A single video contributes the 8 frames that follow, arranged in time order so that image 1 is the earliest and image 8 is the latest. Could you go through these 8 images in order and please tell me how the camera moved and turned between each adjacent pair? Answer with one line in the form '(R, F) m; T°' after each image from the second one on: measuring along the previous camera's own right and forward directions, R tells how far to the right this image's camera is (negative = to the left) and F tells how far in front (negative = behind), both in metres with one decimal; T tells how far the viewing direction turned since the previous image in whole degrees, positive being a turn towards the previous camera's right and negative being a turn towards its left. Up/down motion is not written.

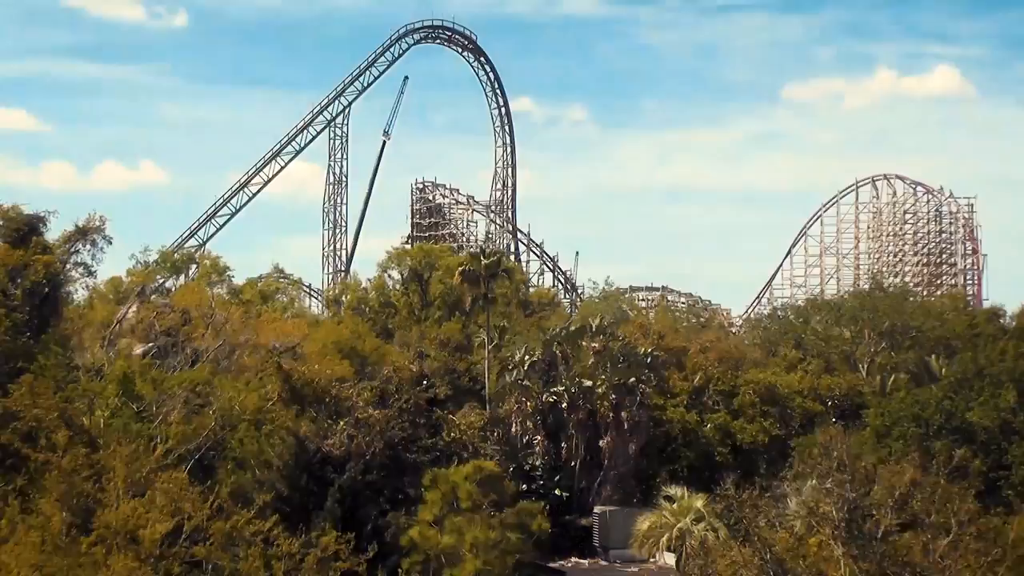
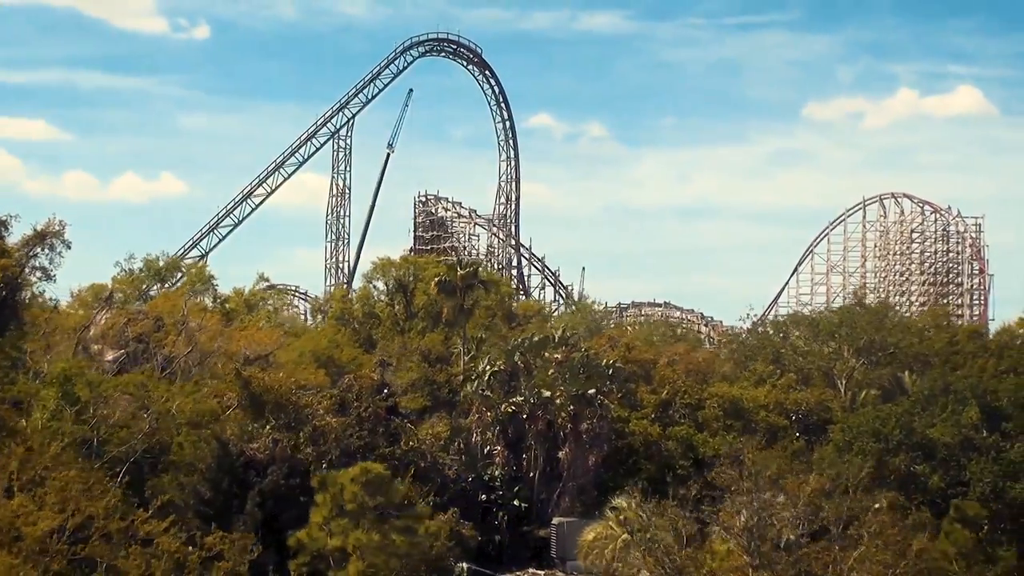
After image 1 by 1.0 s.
(+0.8, +0.1) m; -1°
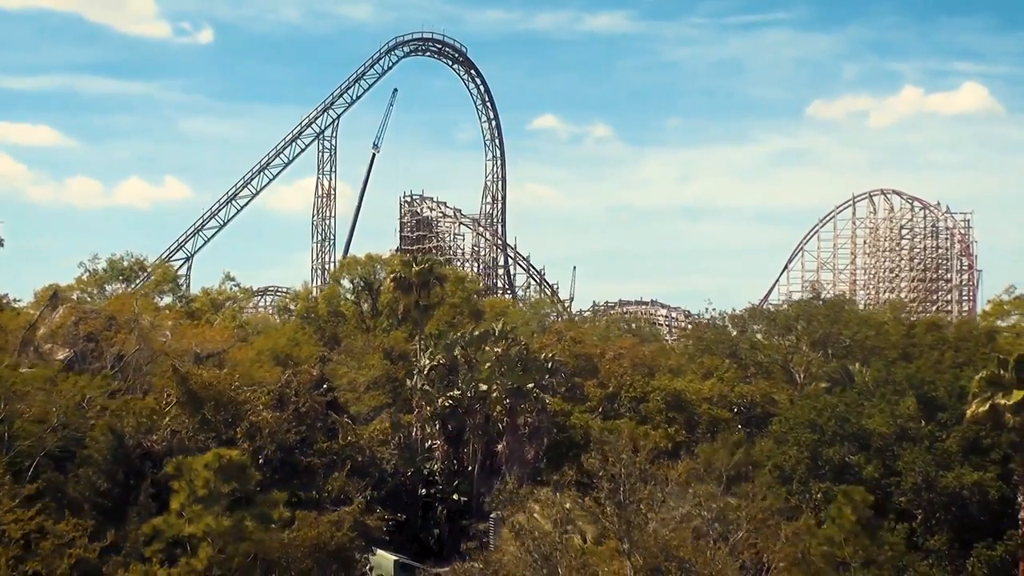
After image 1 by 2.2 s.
(+1.0, 0.0) m; 0°
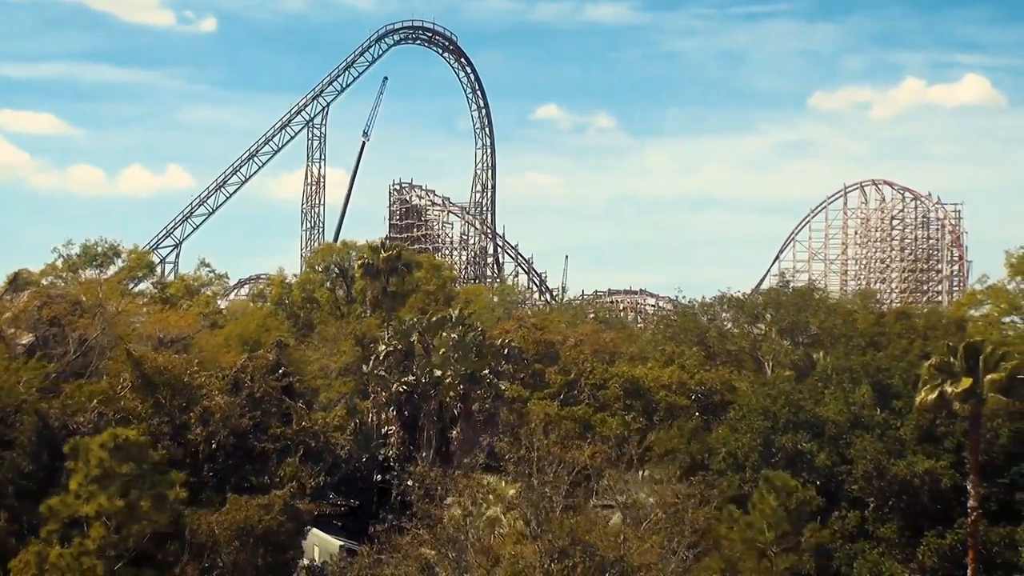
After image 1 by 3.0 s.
(+0.6, +0.1) m; 0°
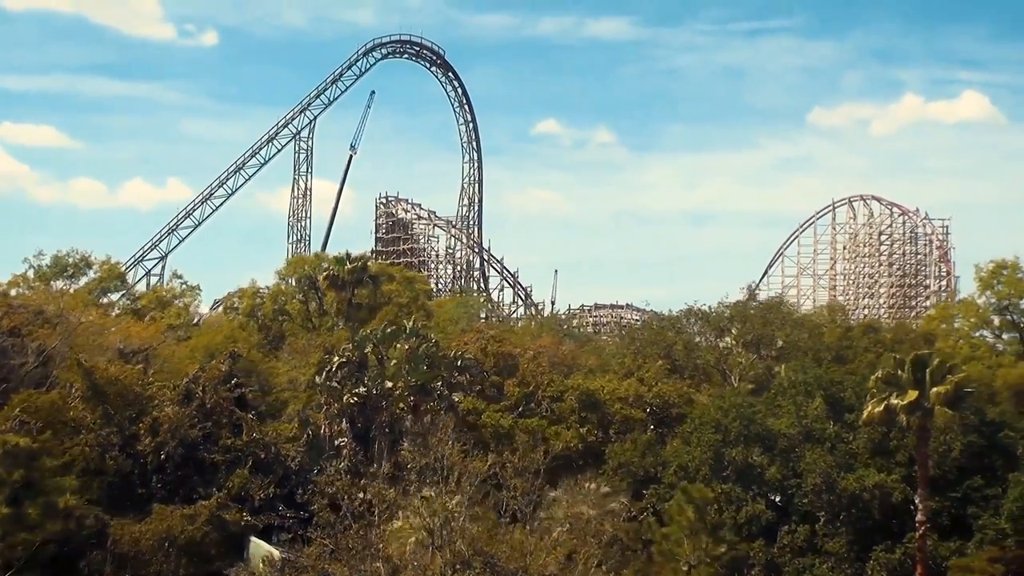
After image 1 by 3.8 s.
(+0.6, +0.1) m; 0°
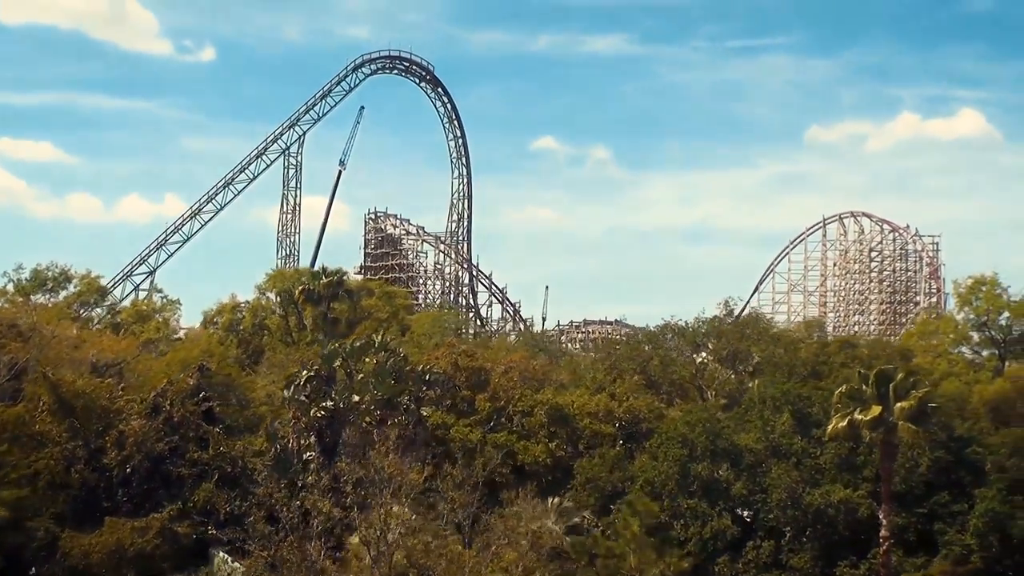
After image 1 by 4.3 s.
(+0.4, 0.0) m; 0°
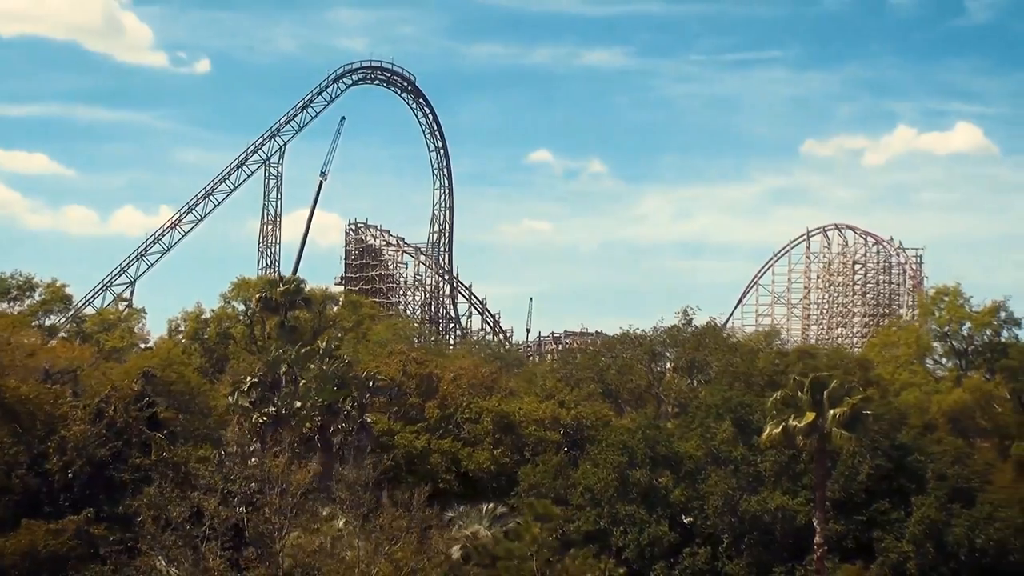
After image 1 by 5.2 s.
(+0.7, 0.0) m; 0°
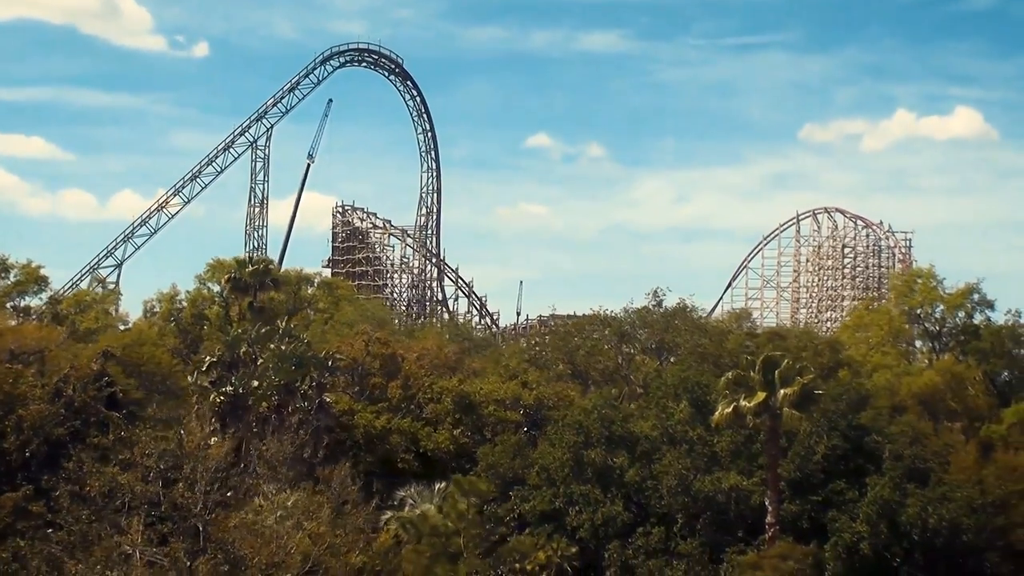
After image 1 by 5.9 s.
(+0.6, 0.0) m; 0°
